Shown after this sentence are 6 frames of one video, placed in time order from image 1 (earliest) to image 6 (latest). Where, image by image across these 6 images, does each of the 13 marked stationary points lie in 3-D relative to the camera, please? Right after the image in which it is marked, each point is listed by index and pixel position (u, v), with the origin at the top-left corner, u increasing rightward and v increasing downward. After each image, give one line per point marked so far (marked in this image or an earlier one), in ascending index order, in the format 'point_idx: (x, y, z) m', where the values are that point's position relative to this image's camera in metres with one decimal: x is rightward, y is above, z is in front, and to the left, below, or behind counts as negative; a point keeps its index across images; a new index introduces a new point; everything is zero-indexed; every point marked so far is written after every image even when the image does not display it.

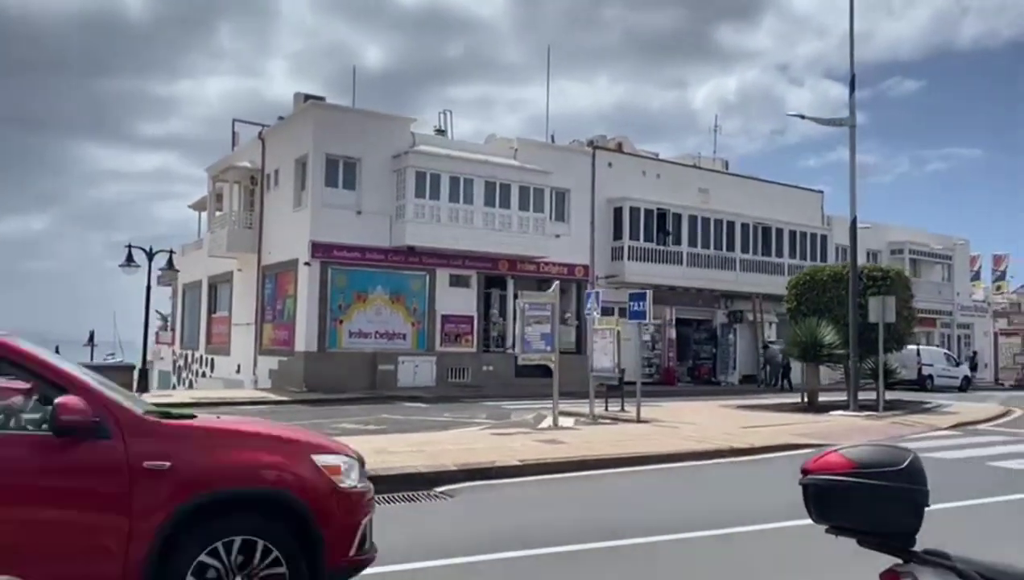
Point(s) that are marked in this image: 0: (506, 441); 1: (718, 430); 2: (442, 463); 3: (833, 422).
0: (-0.1, -2.6, +15.3) m
1: (+4.3, -2.8, +17.8) m
2: (-1.0, -2.5, +12.4) m
3: (+7.4, -3.0, +19.9) m
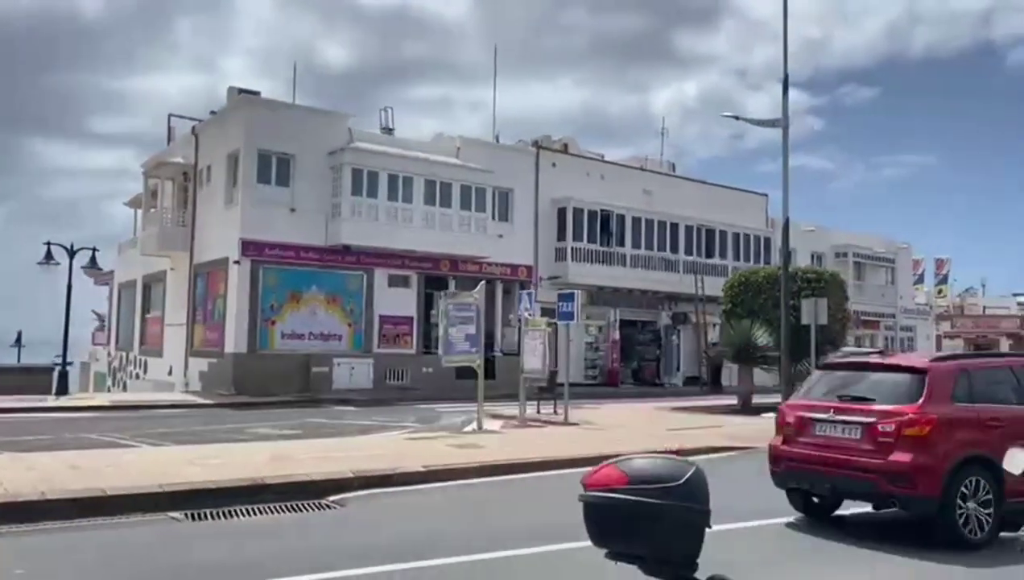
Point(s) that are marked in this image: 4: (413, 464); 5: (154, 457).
0: (-1.6, -2.6, +14.8) m
1: (+2.7, -2.8, +17.5) m
2: (-2.4, -2.5, +11.8) m
3: (+5.7, -3.0, +19.7) m
4: (-1.5, -2.6, +12.9) m
5: (-5.1, -2.4, +12.4) m
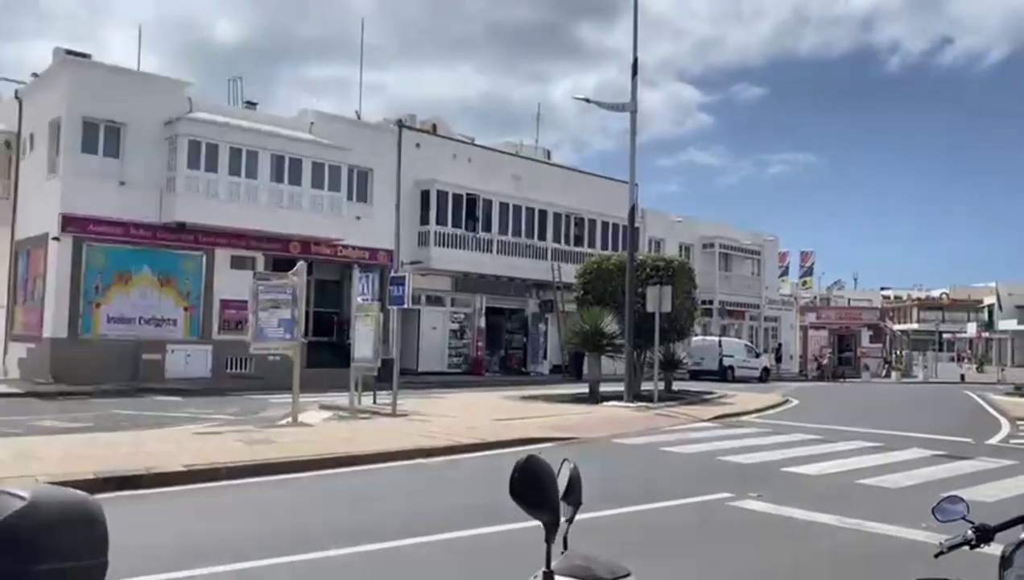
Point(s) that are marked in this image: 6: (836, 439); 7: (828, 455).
0: (-4.7, -2.3, +13.4) m
1: (-0.8, -2.5, +16.6) m
2: (-5.2, -2.2, +10.4) m
3: (+1.9, -2.7, +19.1) m
4: (-4.4, -2.3, +11.6) m
5: (-7.9, -2.0, +10.6) m
6: (+6.2, -2.9, +16.6) m
7: (+5.3, -2.8, +14.6) m
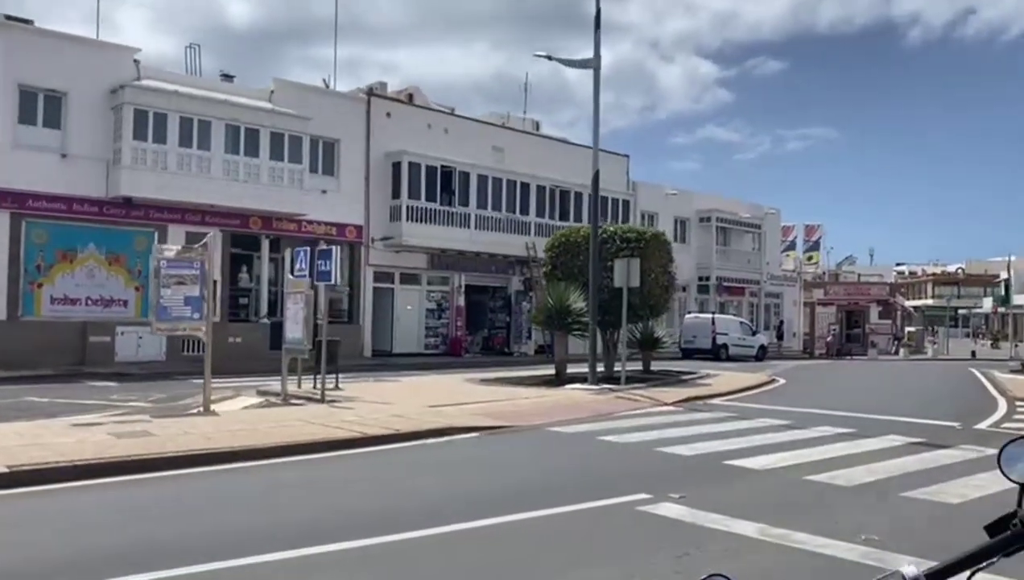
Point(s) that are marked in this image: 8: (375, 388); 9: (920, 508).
0: (-6.0, -1.9, +11.9) m
1: (-2.0, -2.1, +15.0) m
2: (-6.5, -1.9, +8.9) m
3: (+0.8, -2.2, +17.5) m
4: (-5.7, -2.0, +10.1) m
5: (-9.2, -1.8, +9.2) m
6: (+5.0, -2.3, +15.0) m
7: (+4.1, -2.3, +12.9) m
8: (-3.0, -2.1, +19.1) m
9: (+4.3, -2.3, +9.1) m
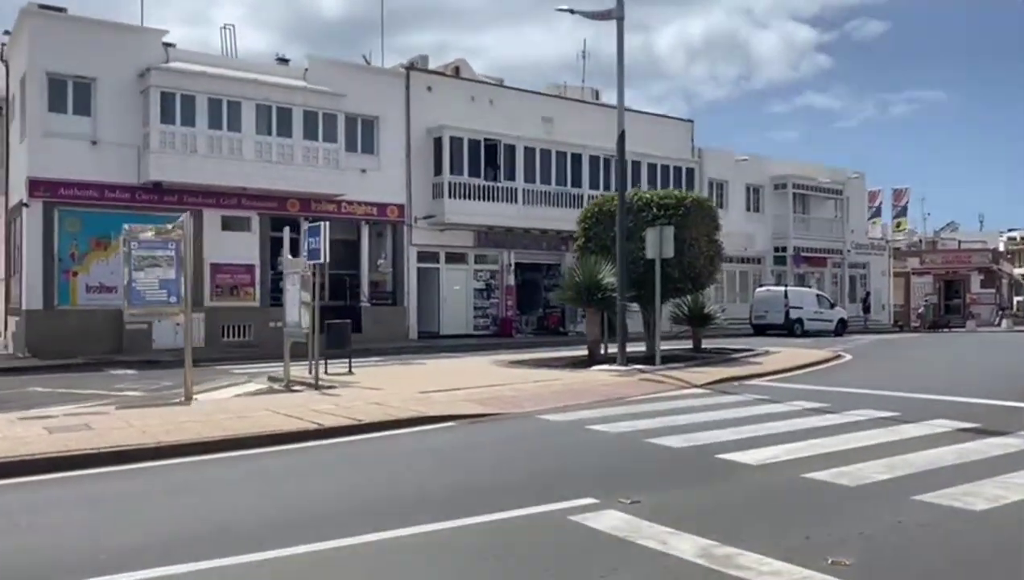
0: (-6.3, -1.7, +11.2) m
1: (-2.0, -1.7, +13.9) m
2: (-7.1, -1.8, +8.3) m
3: (+1.0, -1.7, +16.0) m
4: (-6.2, -1.8, +9.4) m
5: (-9.9, -1.7, +8.9) m
6: (+4.9, -1.8, +13.1) m
7: (+3.8, -1.8, +11.1) m
8: (-2.6, -1.7, +18.1) m
9: (+3.5, -1.9, +7.3) m
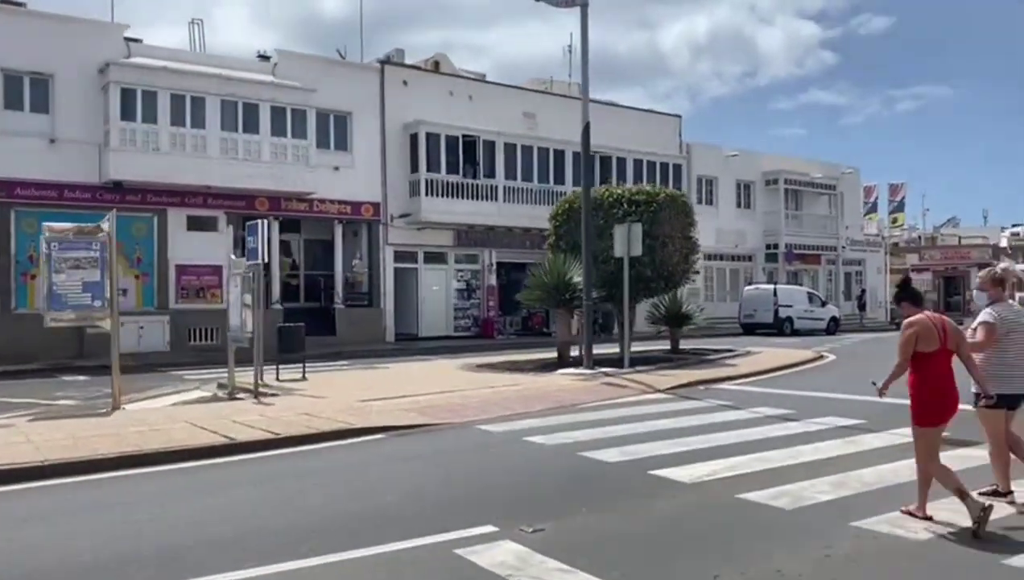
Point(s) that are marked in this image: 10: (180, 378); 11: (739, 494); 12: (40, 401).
0: (-7.2, -1.8, +10.4) m
1: (-2.9, -1.7, +13.1) m
2: (-8.0, -1.8, +7.5) m
3: (+0.2, -1.7, +15.2) m
4: (-7.1, -1.9, +8.6) m
5: (-10.7, -1.8, +8.1) m
6: (+4.1, -1.8, +12.2) m
7: (+2.9, -1.8, +10.3) m
8: (-3.4, -1.7, +17.3) m
9: (+2.7, -1.9, +6.4) m
10: (-7.5, -1.9, +19.4) m
11: (+2.1, -1.9, +8.0) m
12: (-8.4, -2.0, +15.5) m
